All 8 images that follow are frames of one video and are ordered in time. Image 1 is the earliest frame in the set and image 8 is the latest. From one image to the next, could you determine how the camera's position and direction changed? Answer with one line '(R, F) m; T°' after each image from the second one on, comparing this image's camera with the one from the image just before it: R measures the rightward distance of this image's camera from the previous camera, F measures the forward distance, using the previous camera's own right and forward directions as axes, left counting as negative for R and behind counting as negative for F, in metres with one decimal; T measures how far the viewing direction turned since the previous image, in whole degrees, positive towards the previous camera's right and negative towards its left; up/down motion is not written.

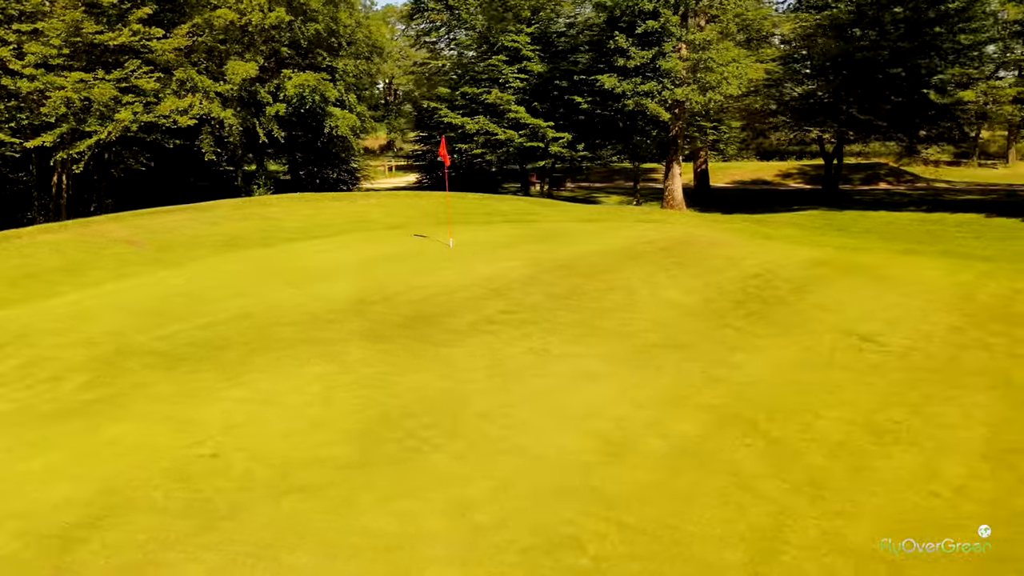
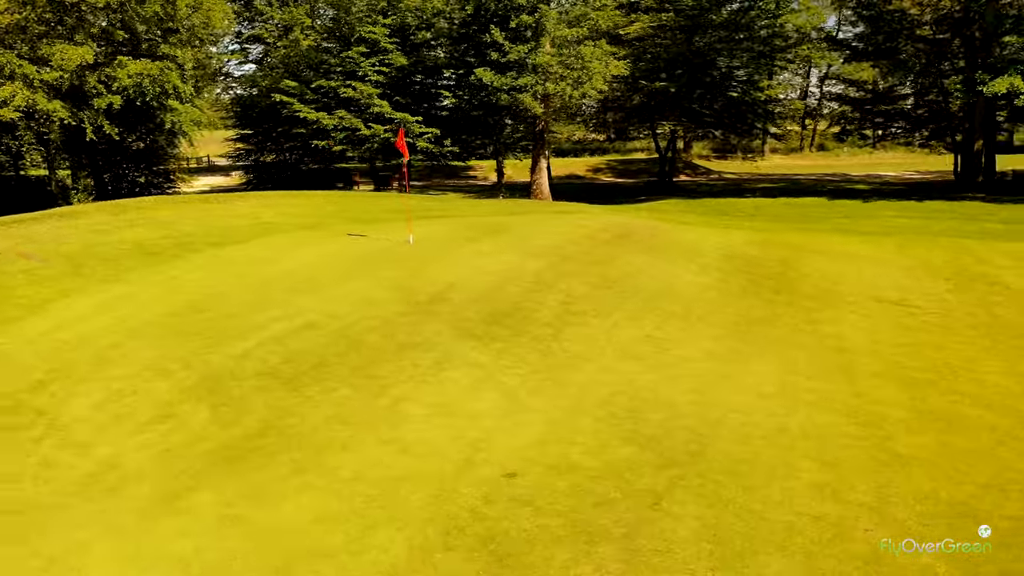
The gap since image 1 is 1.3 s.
(-4.2, +1.2) m; +17°
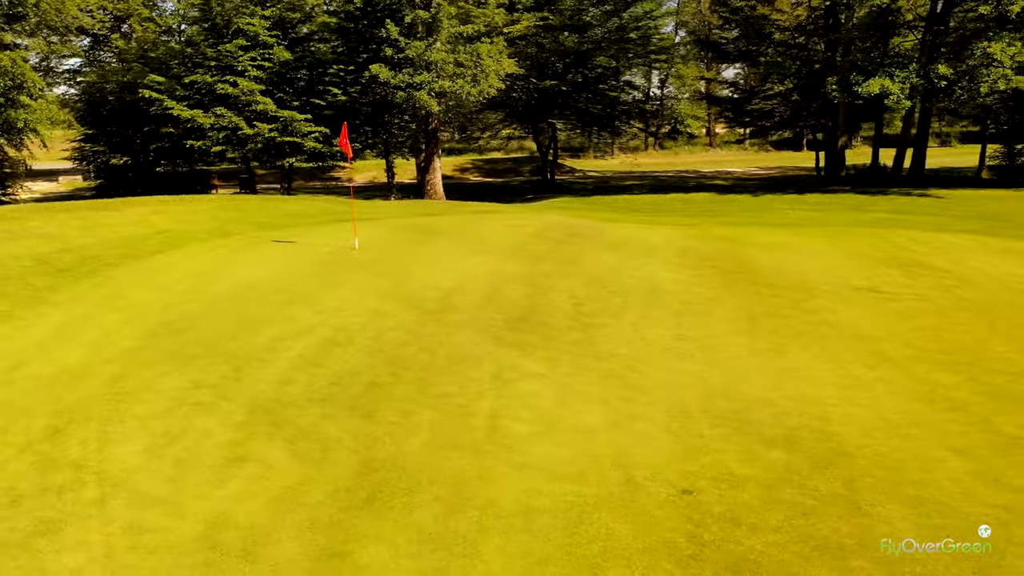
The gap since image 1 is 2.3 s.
(-2.3, +0.8) m; +12°
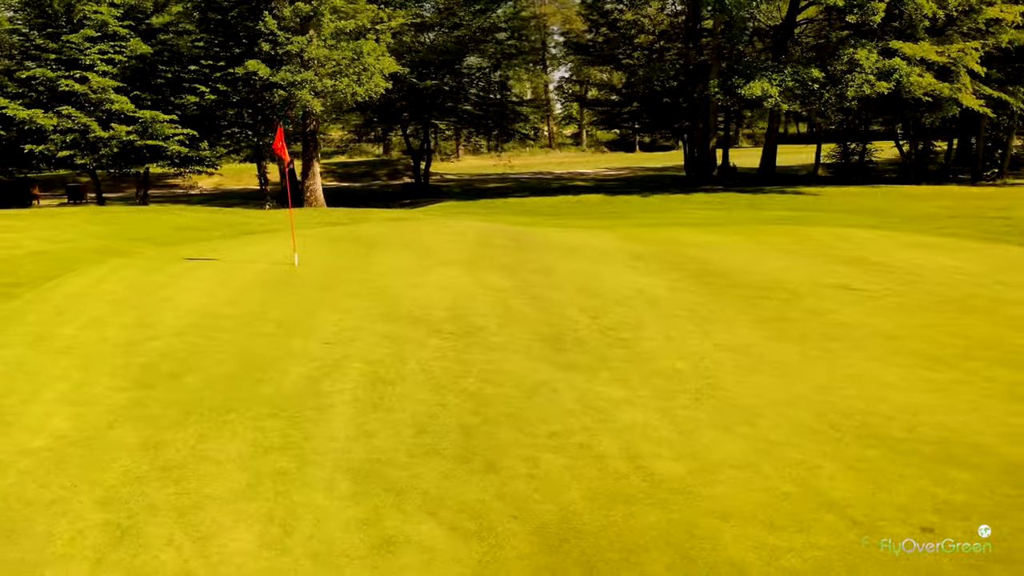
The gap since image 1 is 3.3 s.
(-2.3, +1.2) m; +12°
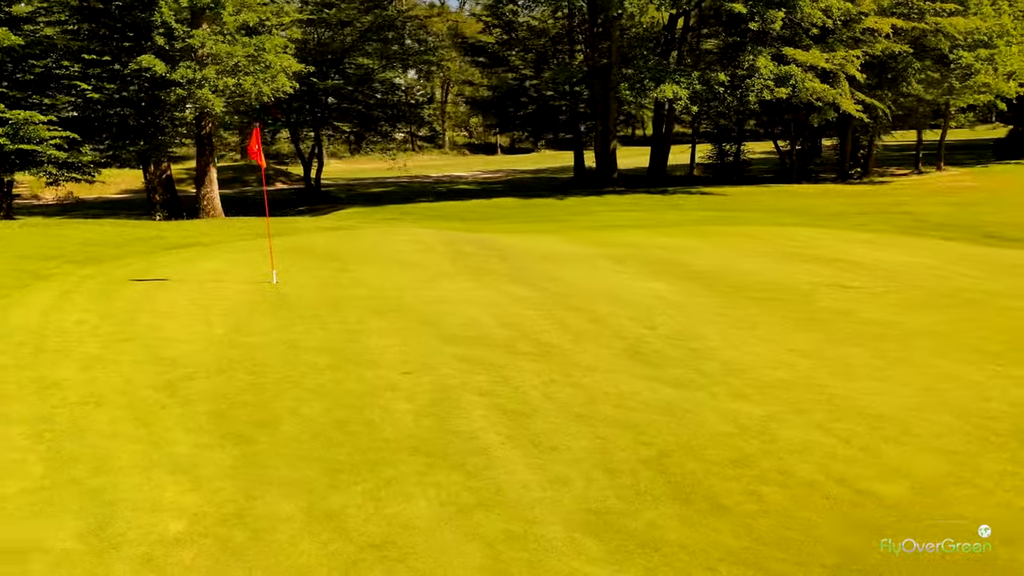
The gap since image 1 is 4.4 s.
(-2.4, +1.0) m; +11°
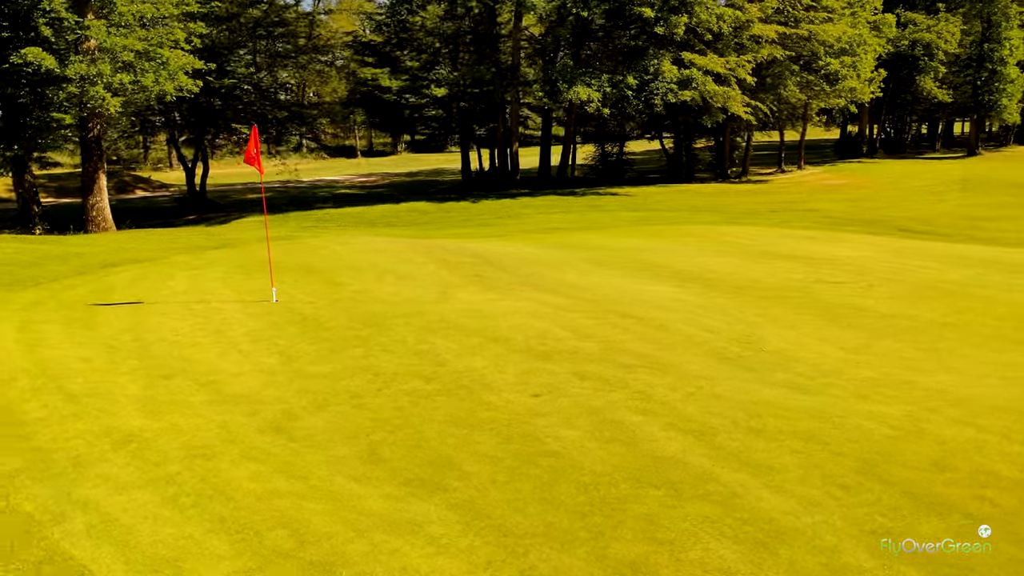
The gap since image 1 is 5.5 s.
(-2.5, +0.8) m; +11°
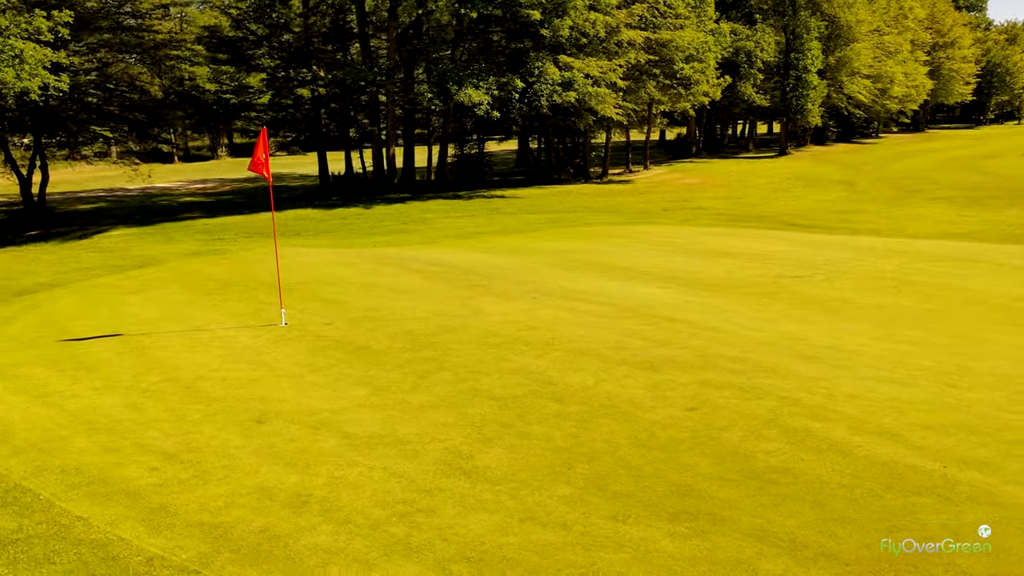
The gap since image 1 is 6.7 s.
(-2.7, +0.8) m; +13°
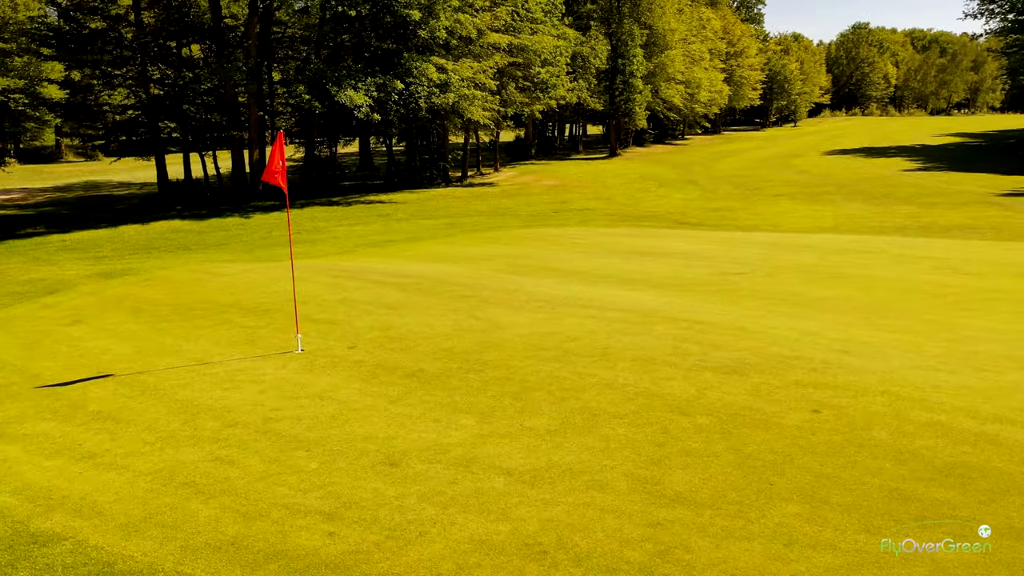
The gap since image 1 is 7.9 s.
(-2.5, +0.7) m; +13°
